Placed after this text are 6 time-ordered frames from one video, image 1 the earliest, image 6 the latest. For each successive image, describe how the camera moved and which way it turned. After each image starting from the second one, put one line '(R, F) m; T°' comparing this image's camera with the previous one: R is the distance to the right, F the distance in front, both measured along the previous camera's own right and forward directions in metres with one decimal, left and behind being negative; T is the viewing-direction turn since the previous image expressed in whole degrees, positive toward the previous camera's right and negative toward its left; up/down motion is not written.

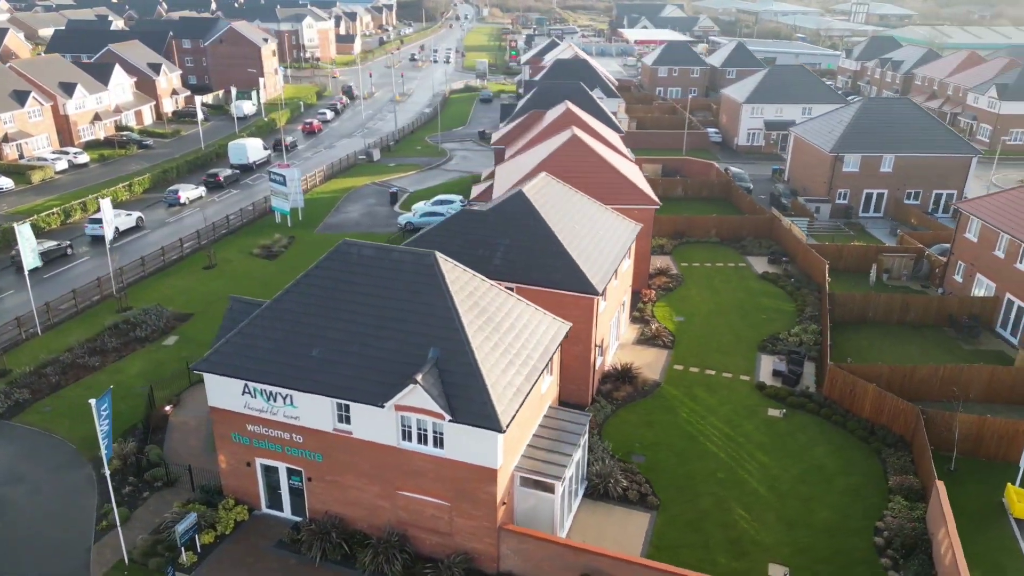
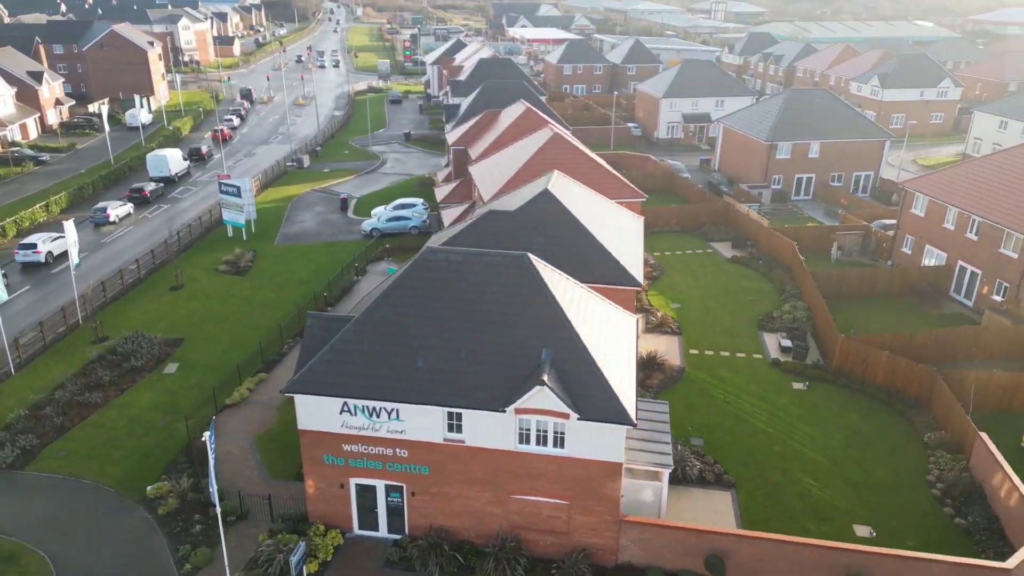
(-6.8, +0.4) m; +9°
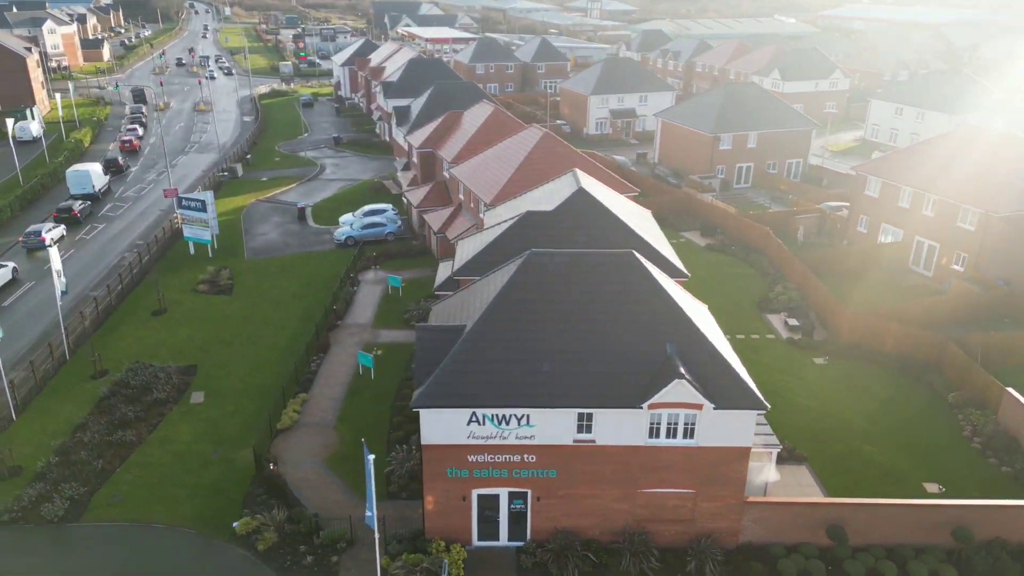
(-7.2, +0.5) m; +9°
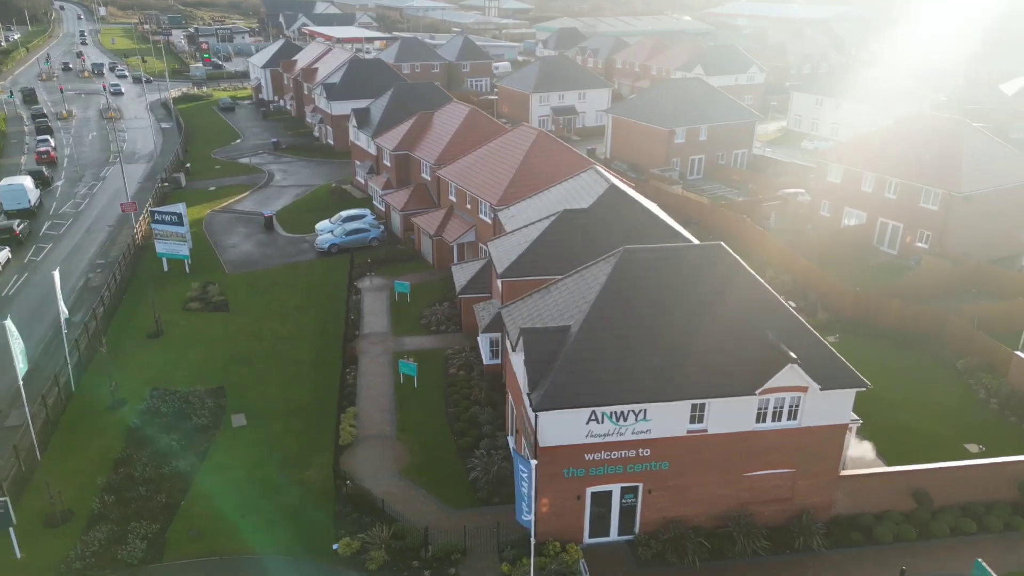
(-6.3, +0.4) m; +8°
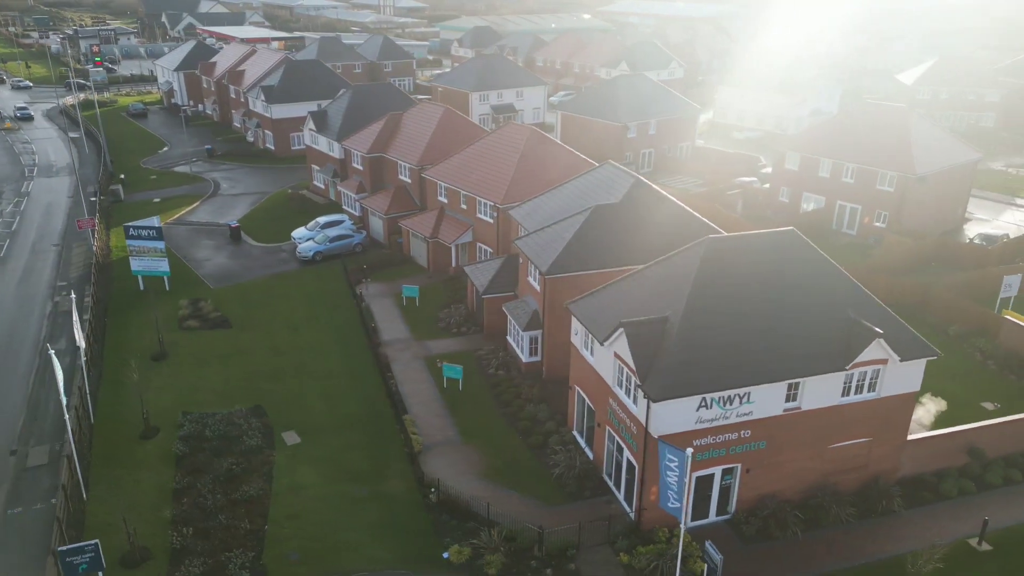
(-6.4, +0.3) m; +8°
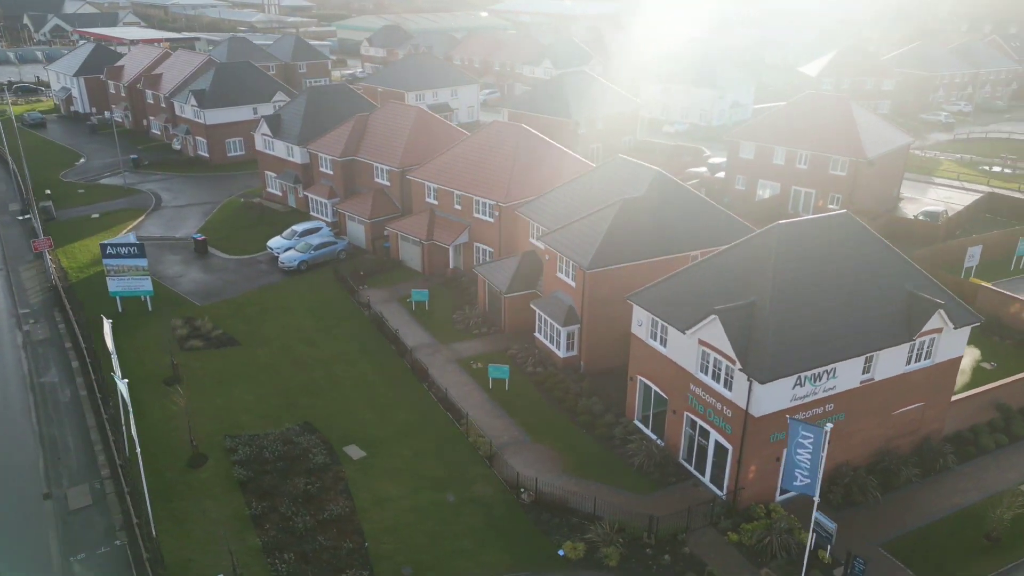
(-6.5, +0.4) m; +8°
